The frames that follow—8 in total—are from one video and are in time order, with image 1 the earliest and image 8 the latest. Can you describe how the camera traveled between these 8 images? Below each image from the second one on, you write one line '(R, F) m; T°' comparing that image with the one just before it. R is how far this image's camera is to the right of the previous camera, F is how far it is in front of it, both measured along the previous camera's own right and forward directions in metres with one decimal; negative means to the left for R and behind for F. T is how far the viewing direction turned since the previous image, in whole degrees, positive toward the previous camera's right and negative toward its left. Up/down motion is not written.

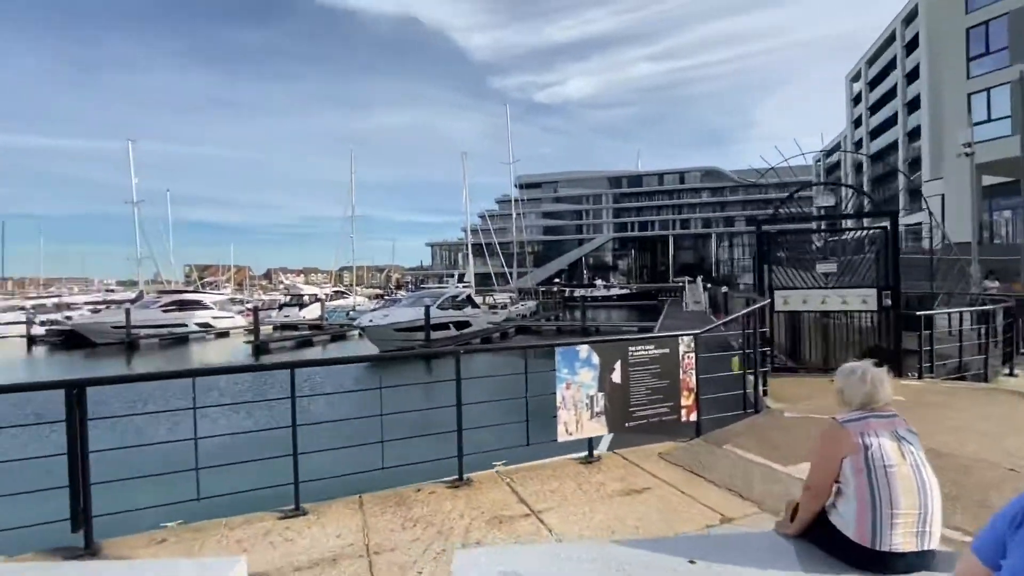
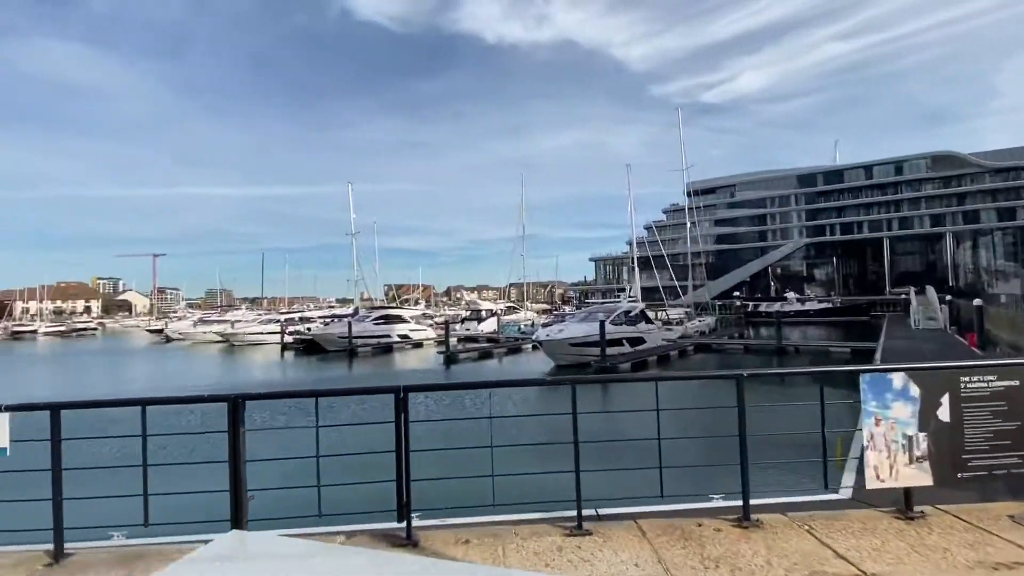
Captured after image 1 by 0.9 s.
(-1.0, +0.1) m; -19°
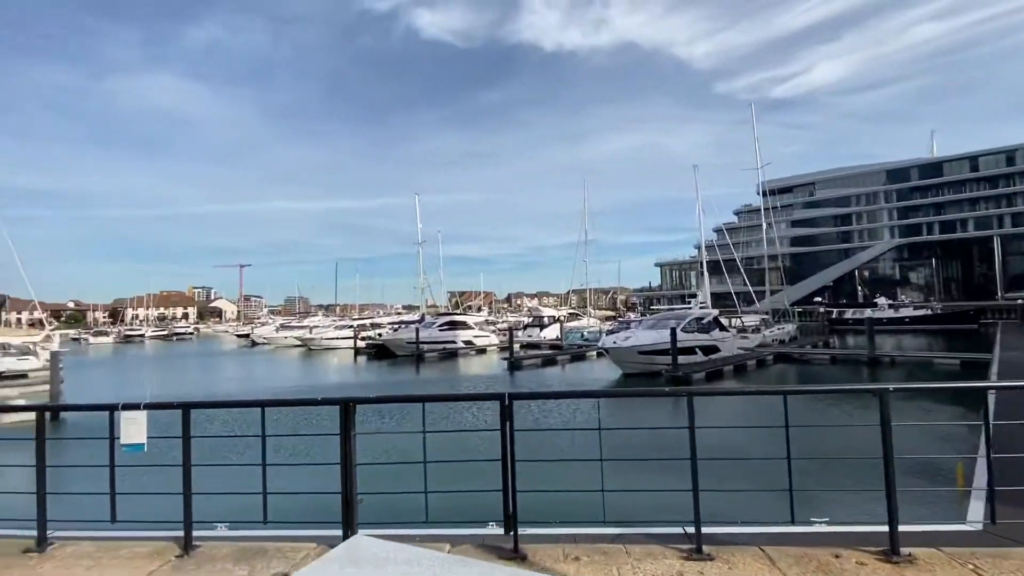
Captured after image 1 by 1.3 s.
(-0.4, +0.1) m; -7°
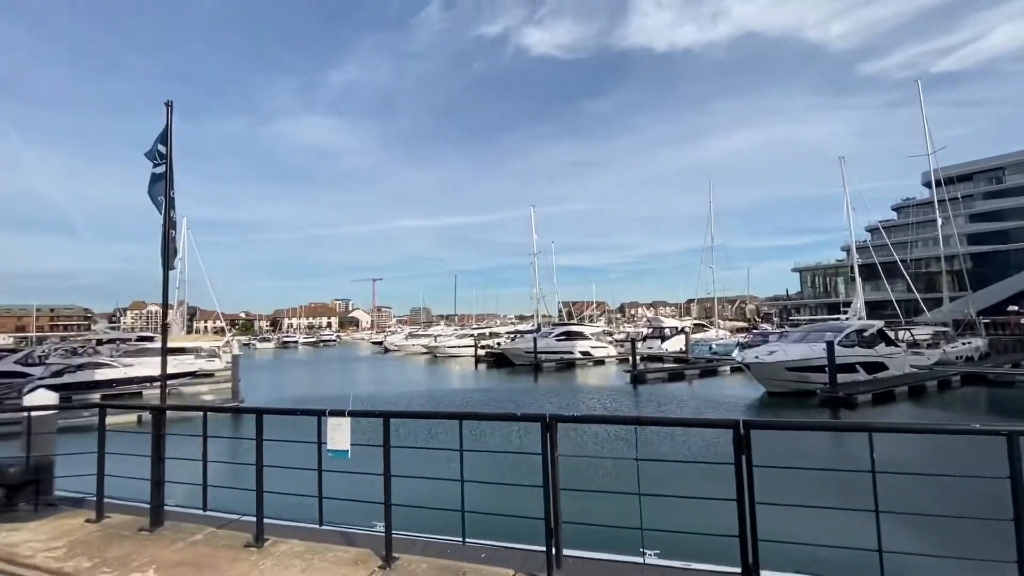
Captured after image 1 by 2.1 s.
(-0.8, +0.4) m; -13°
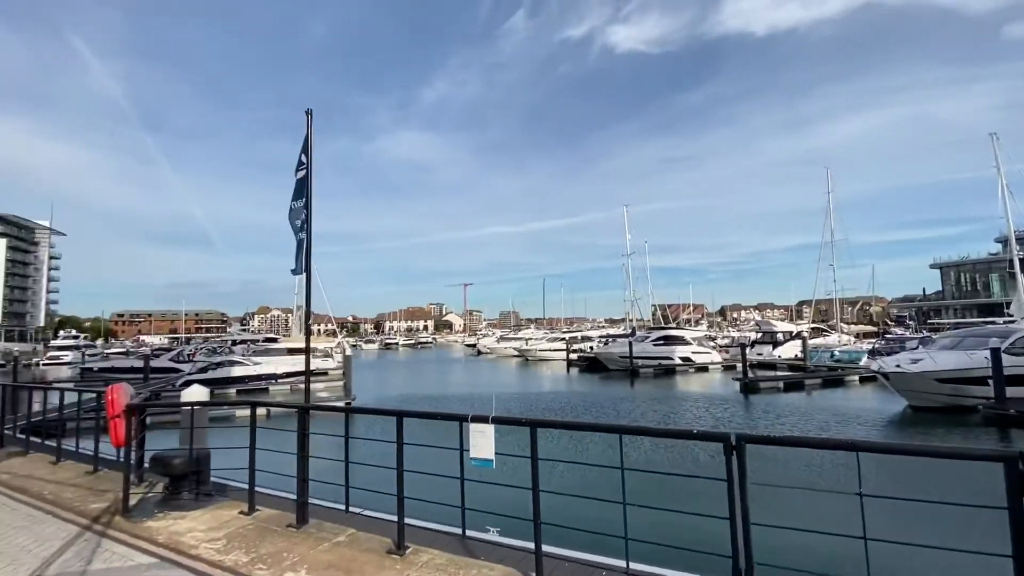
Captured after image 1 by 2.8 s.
(-0.6, +0.4) m; -11°
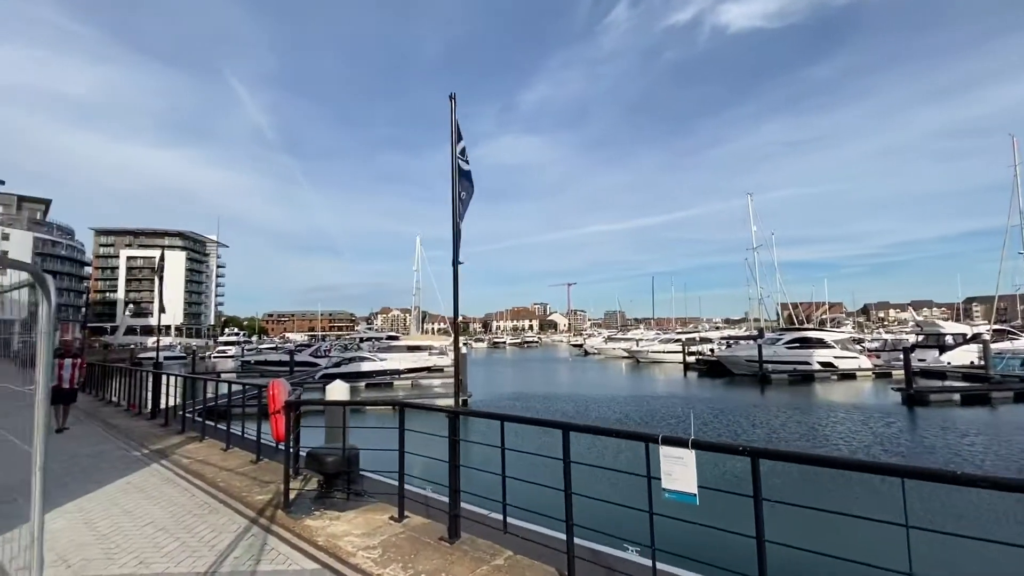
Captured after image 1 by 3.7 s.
(-0.6, +0.6) m; -12°
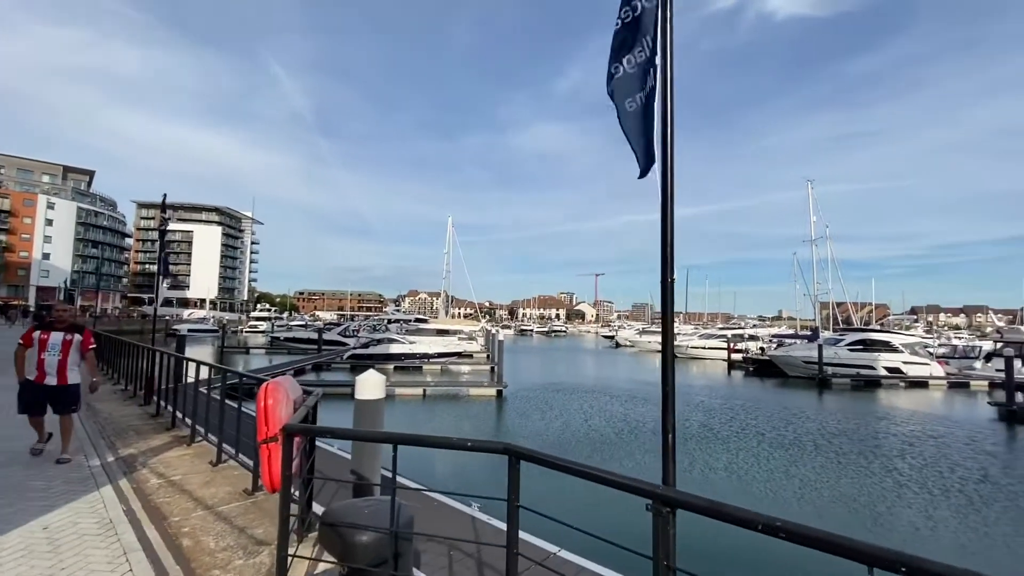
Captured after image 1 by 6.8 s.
(-1.1, +2.8) m; -3°
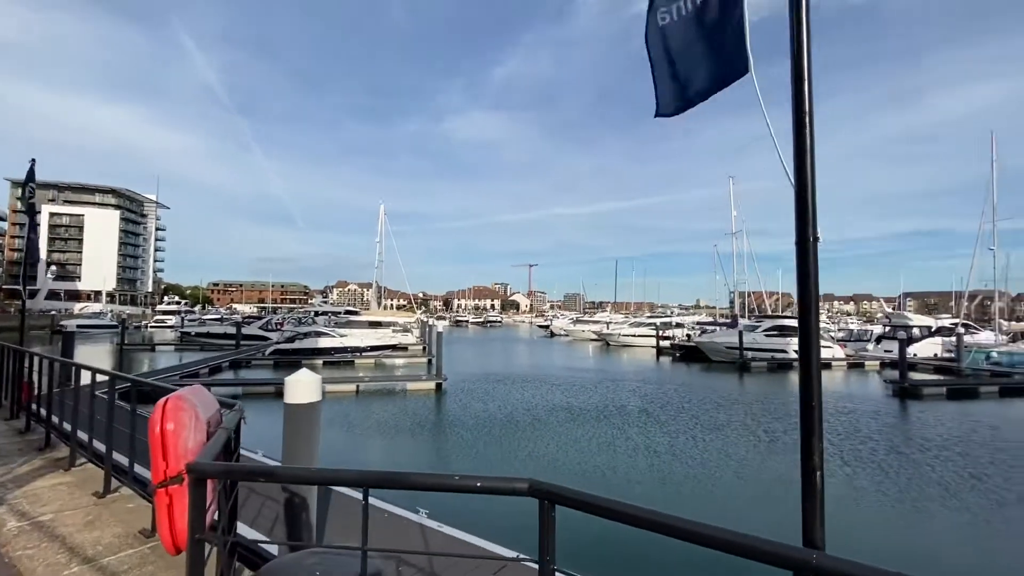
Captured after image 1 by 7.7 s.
(-0.4, +0.8) m; +8°
